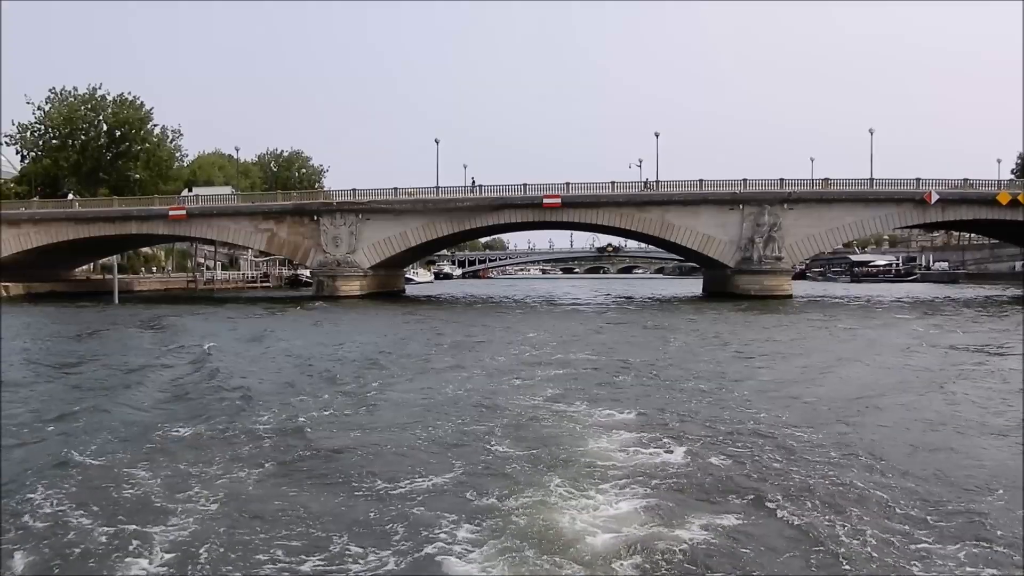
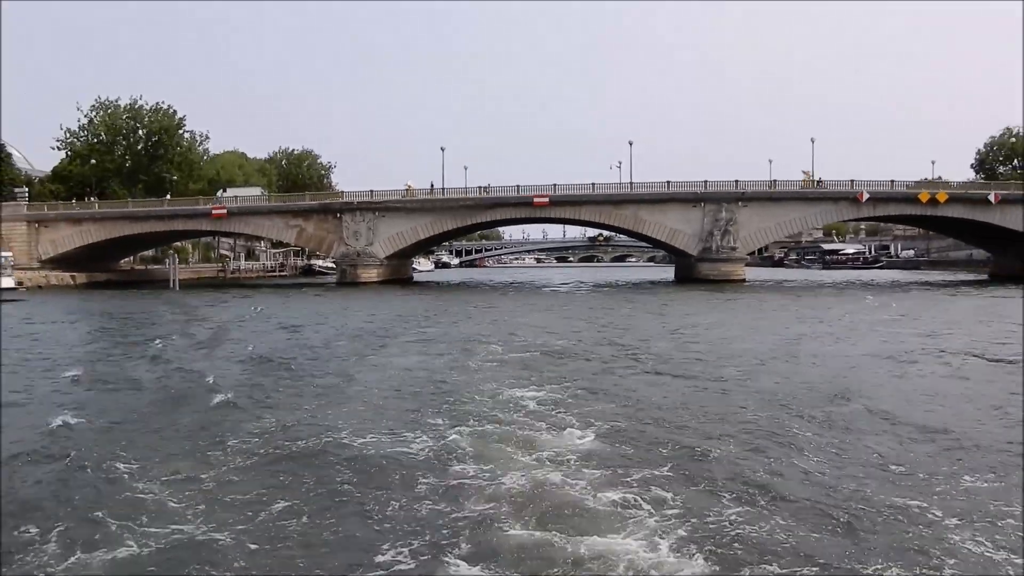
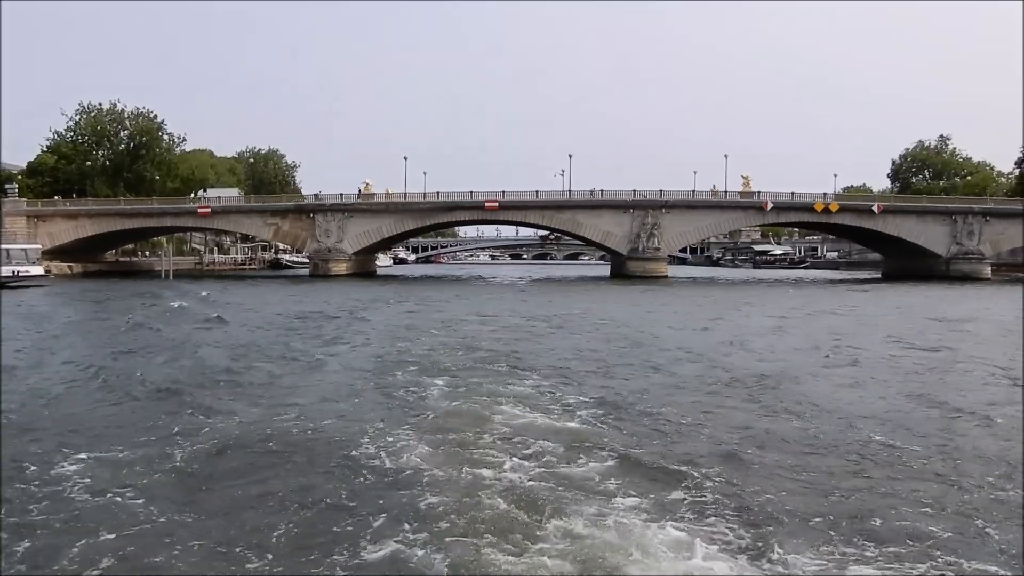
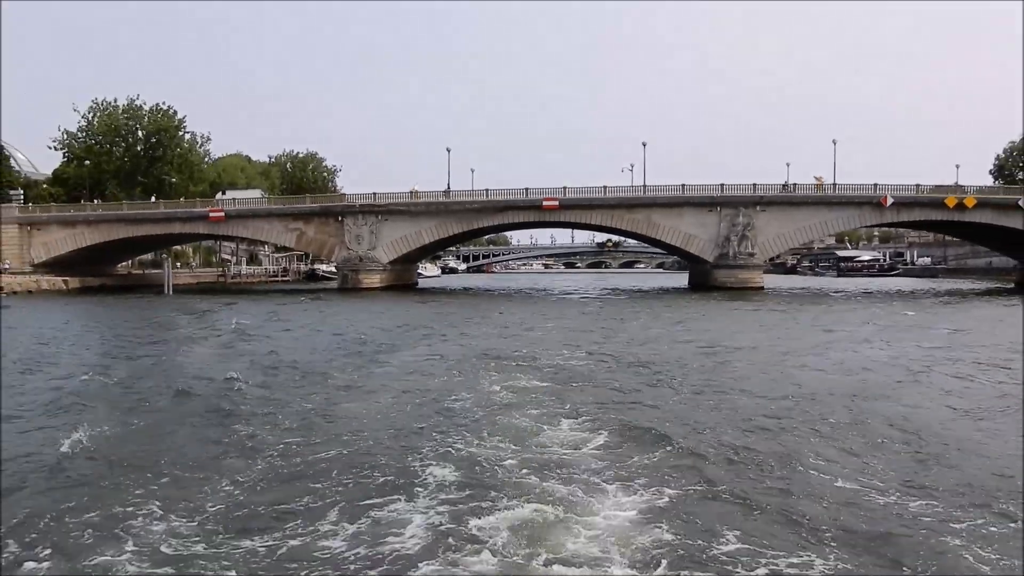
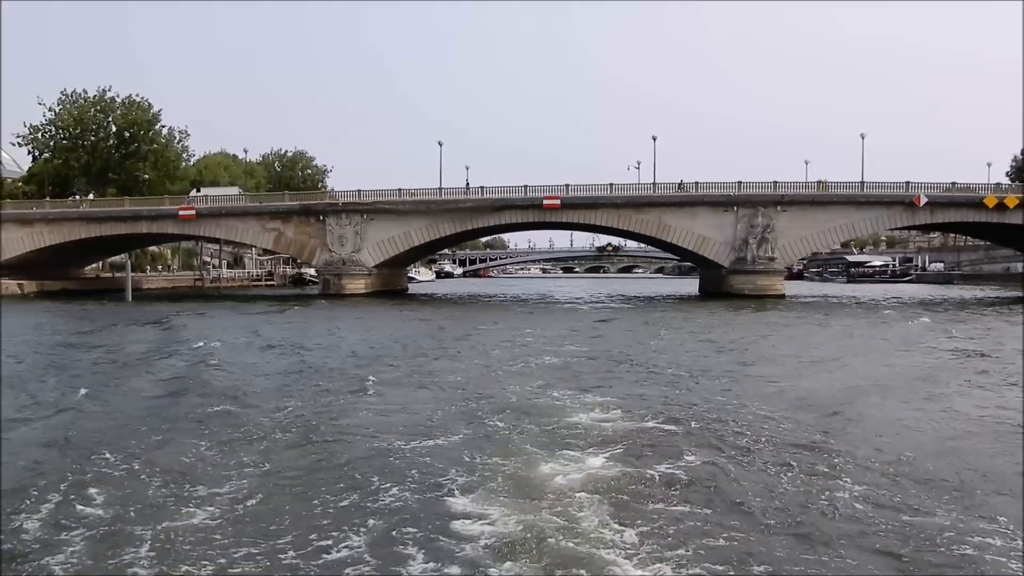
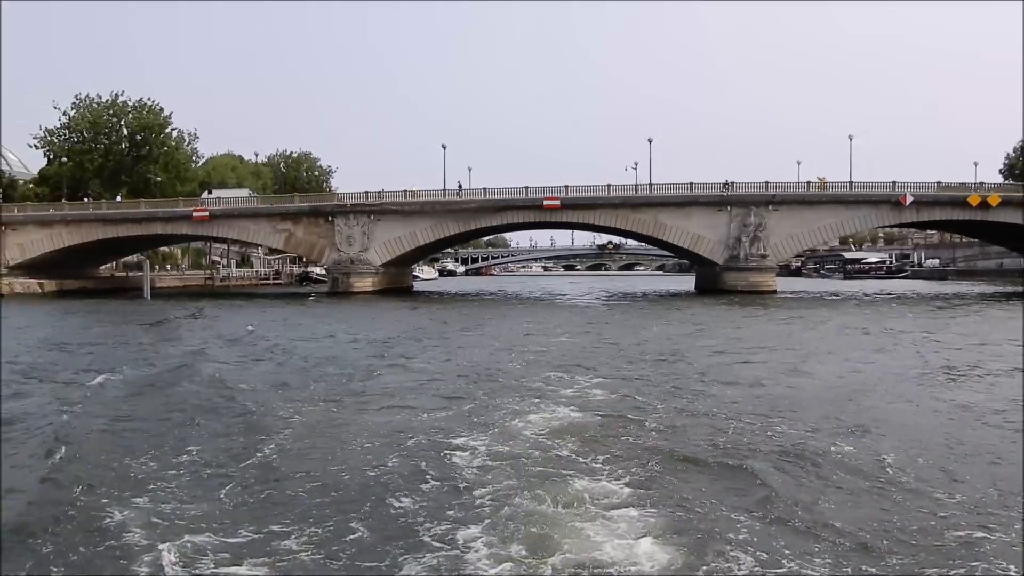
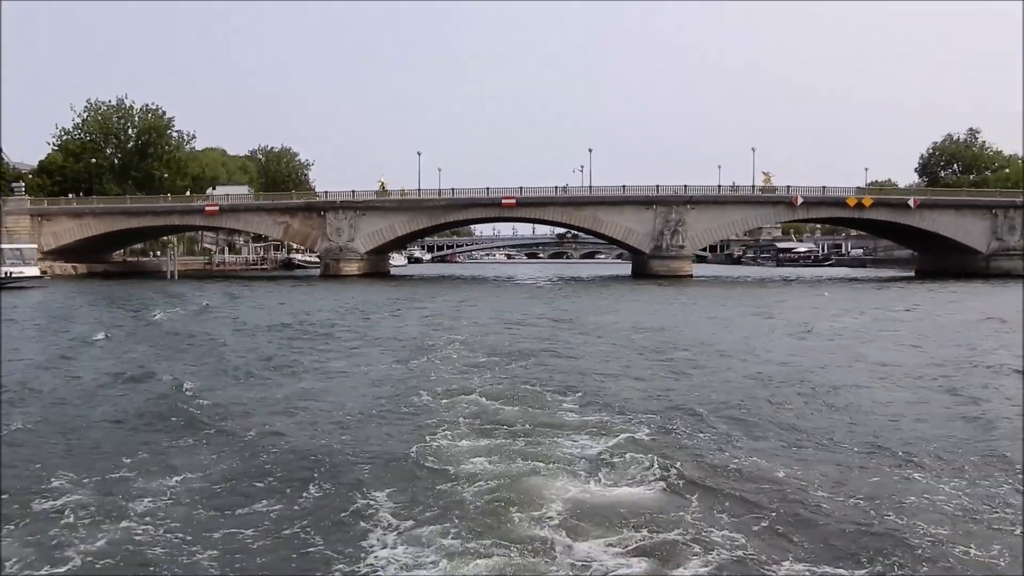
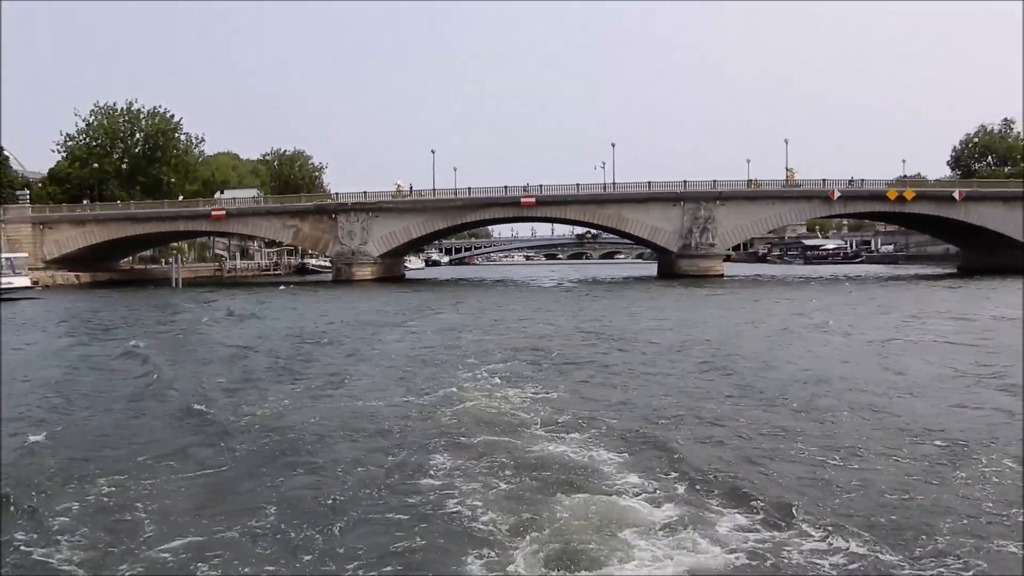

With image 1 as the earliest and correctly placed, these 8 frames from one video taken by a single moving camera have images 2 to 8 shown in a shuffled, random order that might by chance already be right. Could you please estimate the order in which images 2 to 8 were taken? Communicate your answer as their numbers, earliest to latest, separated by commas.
5, 6, 4, 2, 8, 7, 3
